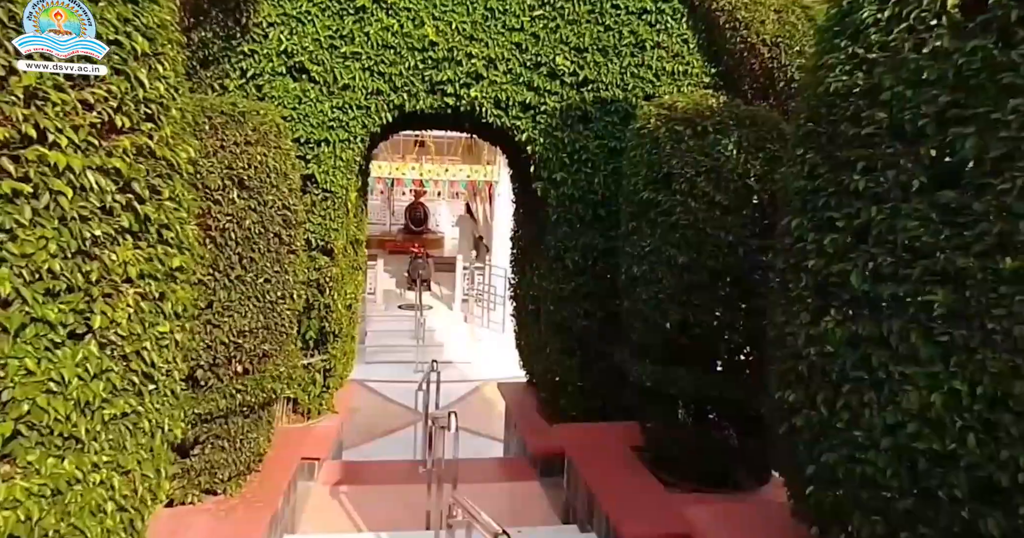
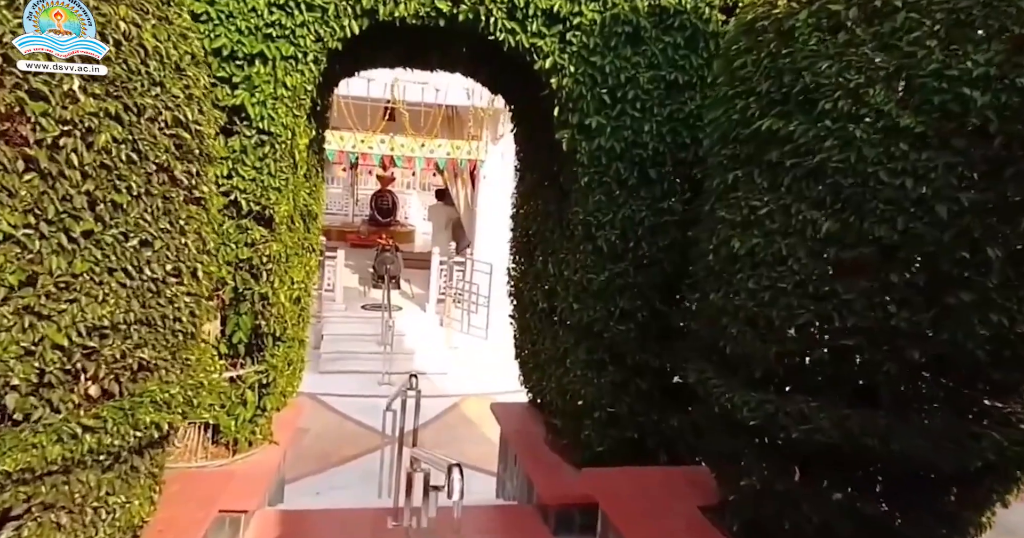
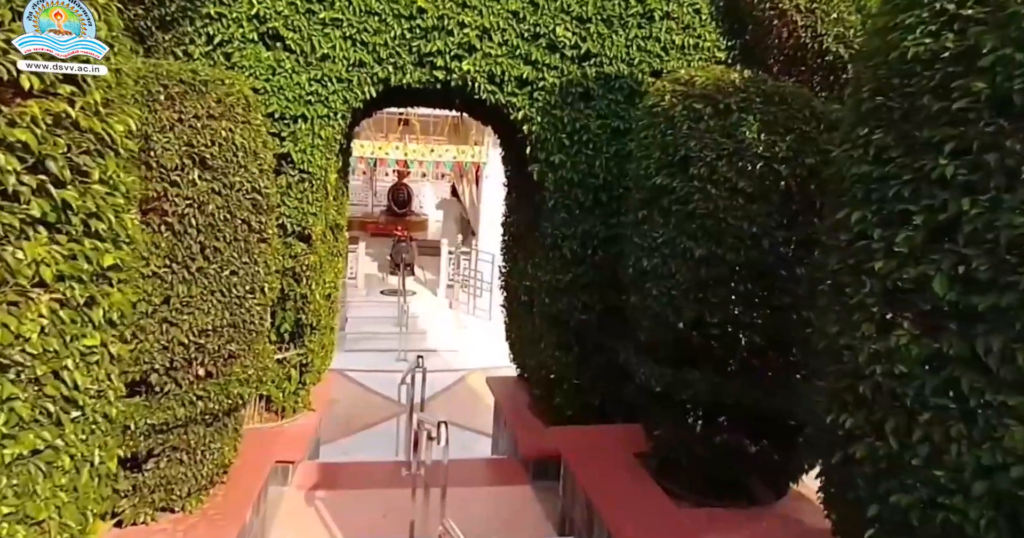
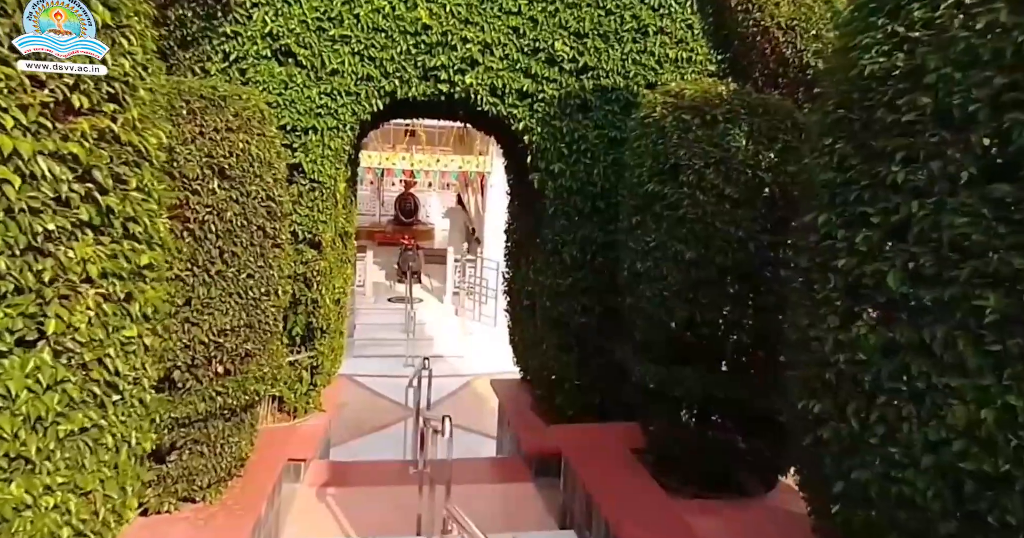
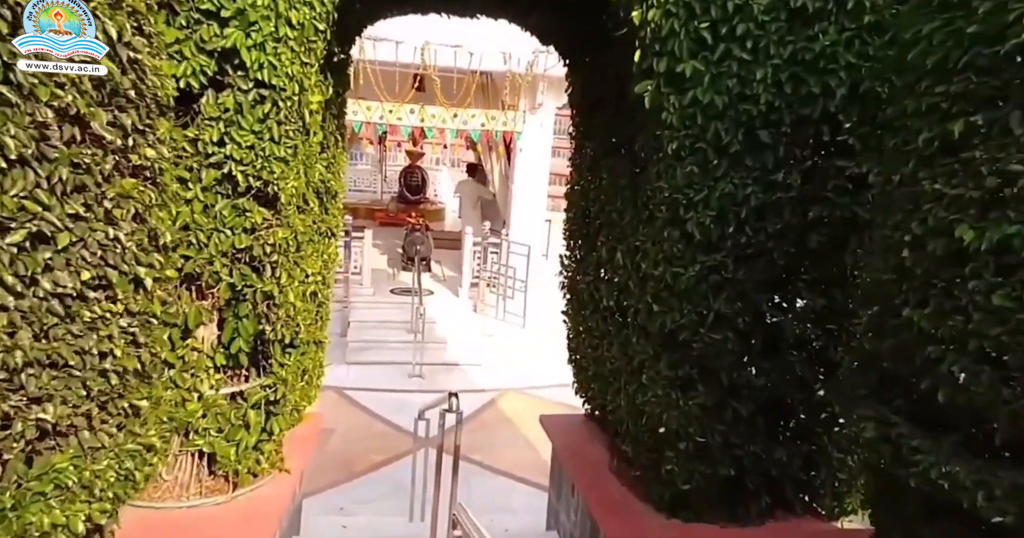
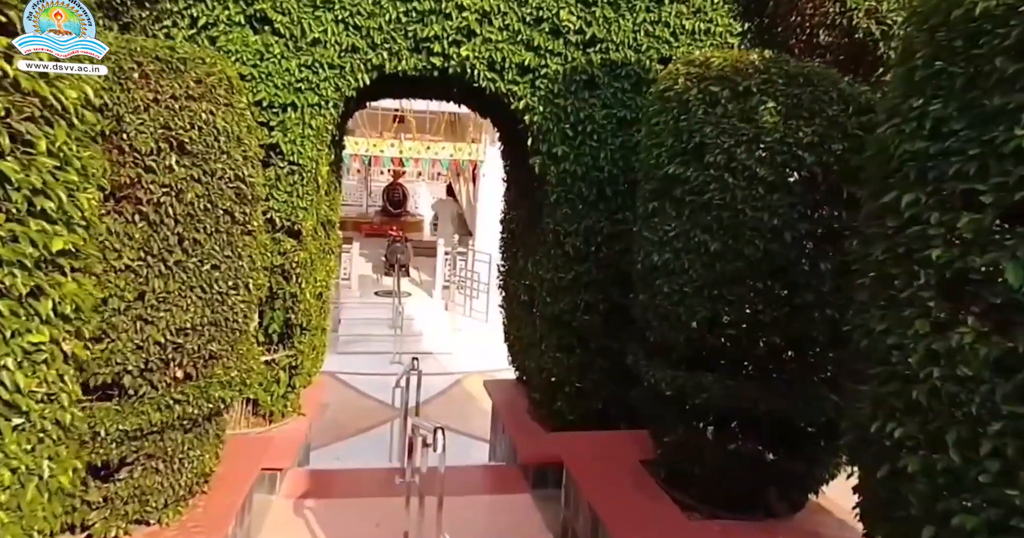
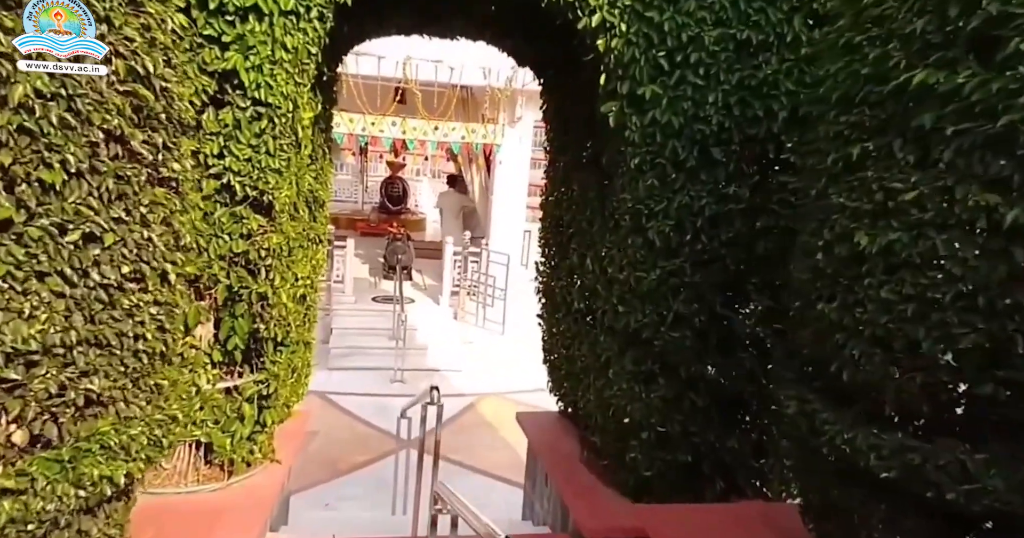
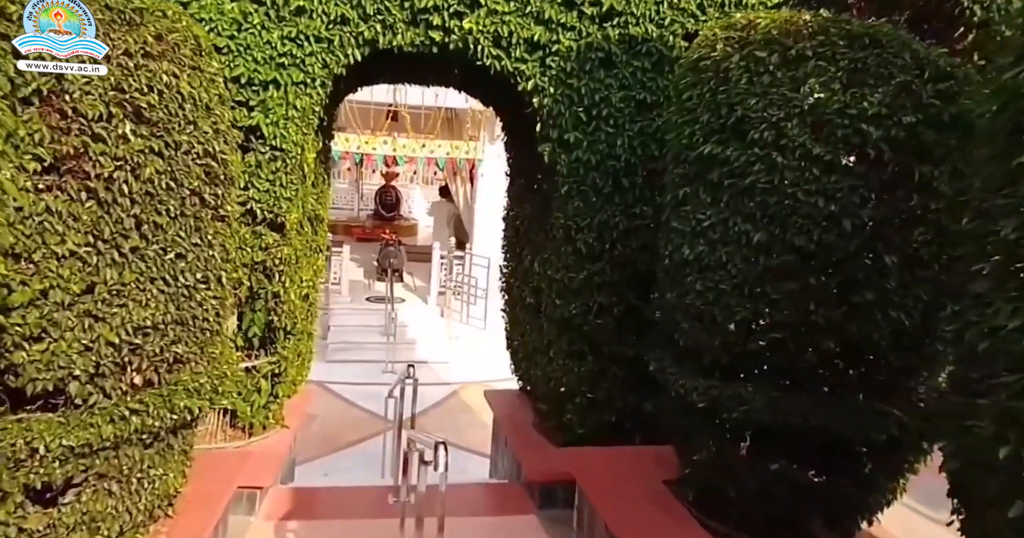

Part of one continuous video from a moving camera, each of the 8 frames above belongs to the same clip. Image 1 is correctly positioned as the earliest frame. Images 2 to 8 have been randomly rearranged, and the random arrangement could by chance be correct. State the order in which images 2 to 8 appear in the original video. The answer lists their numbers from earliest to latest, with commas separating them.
4, 3, 6, 8, 2, 7, 5
